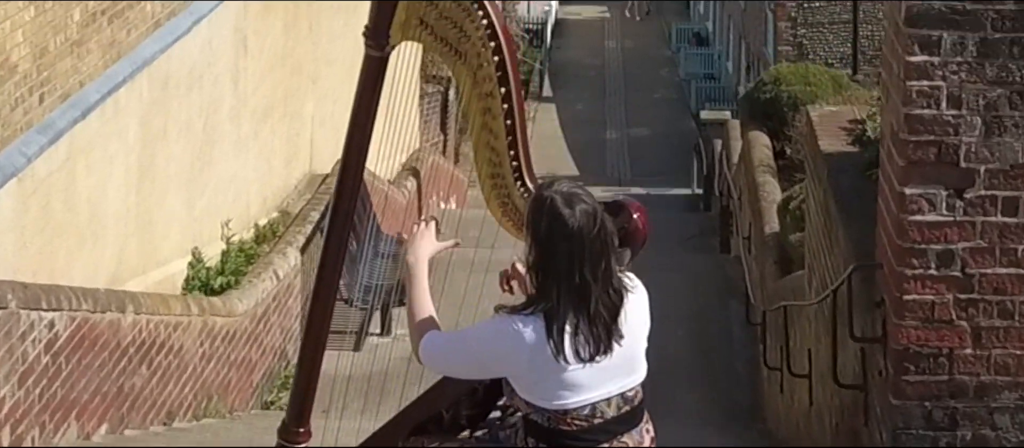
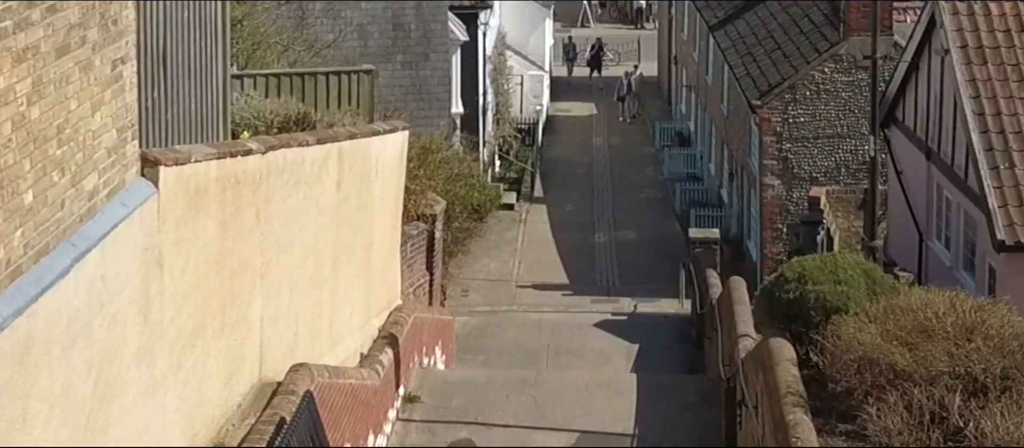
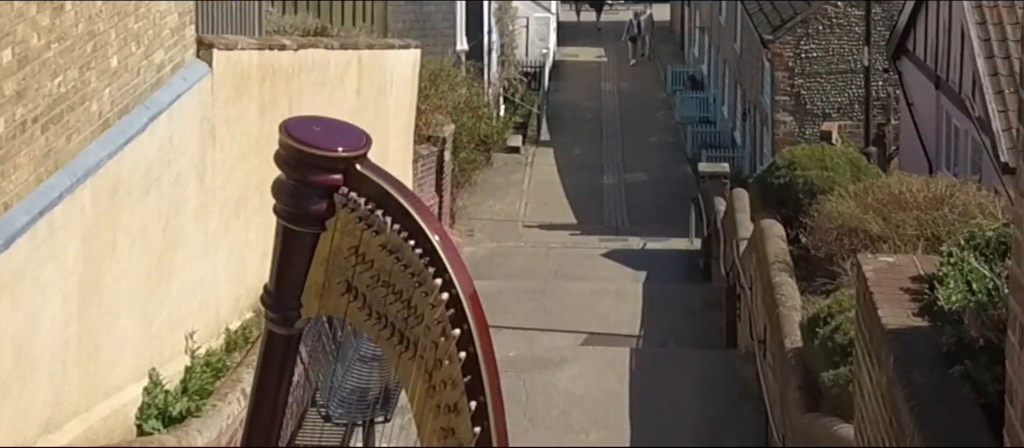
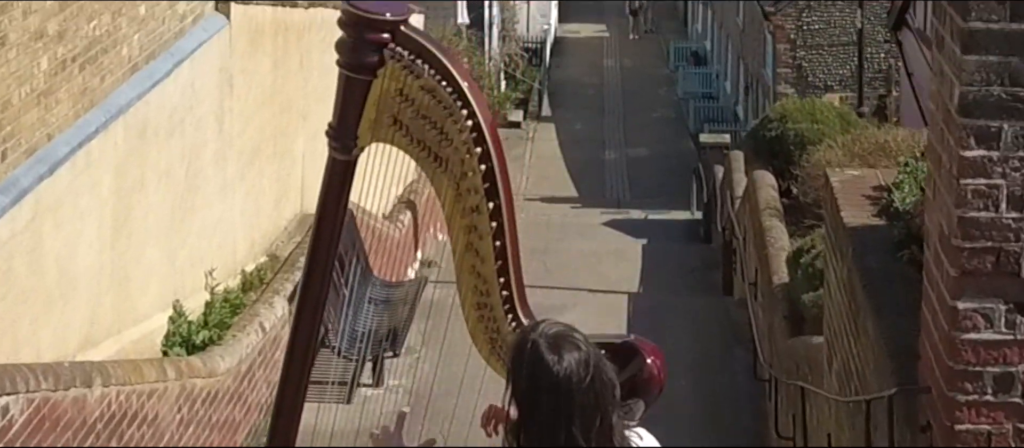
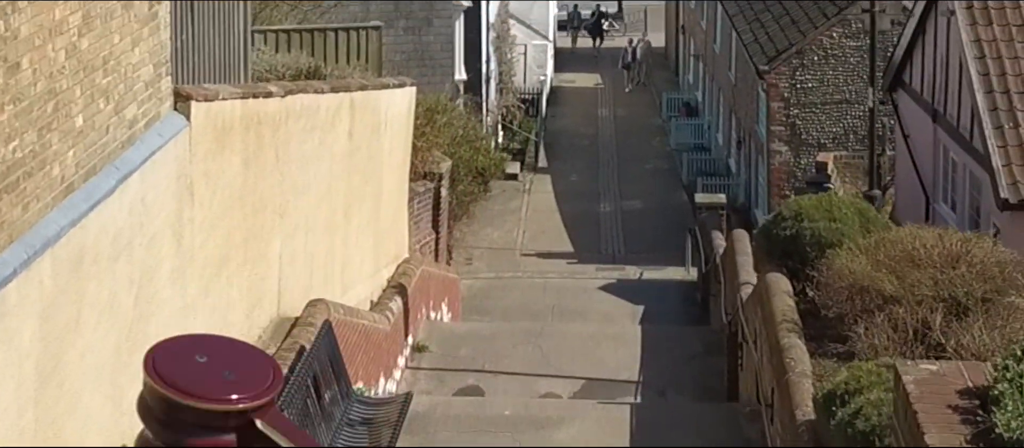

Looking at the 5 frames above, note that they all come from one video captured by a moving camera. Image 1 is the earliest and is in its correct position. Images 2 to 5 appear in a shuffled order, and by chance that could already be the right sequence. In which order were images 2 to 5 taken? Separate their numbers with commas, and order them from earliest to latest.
4, 3, 5, 2
